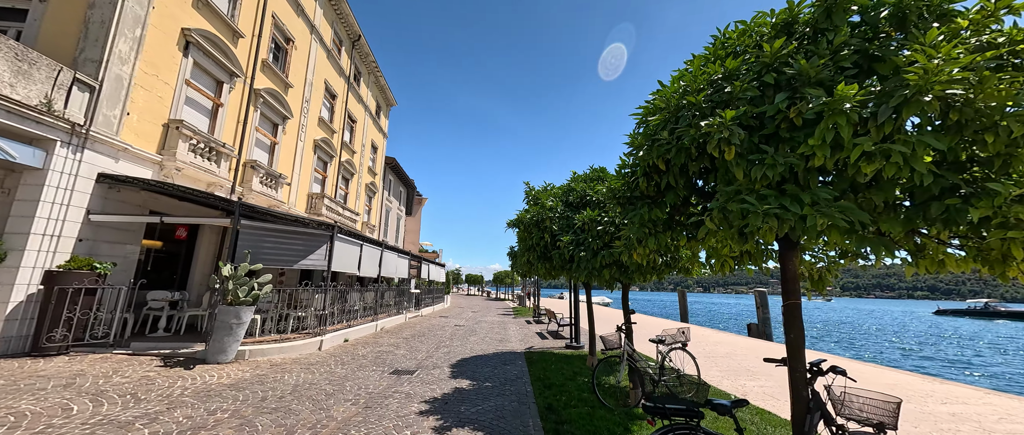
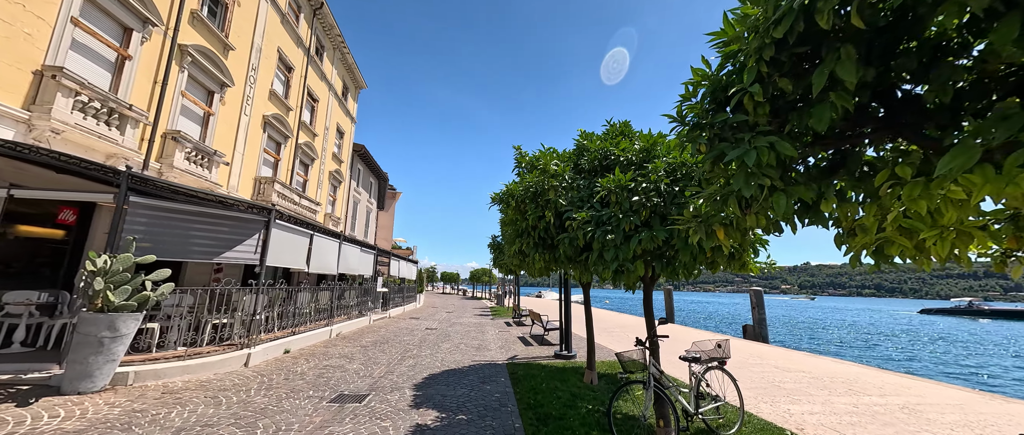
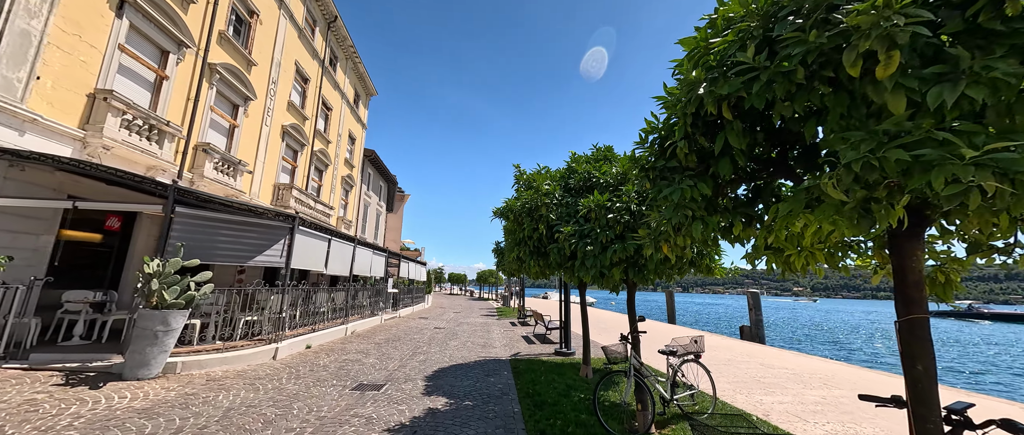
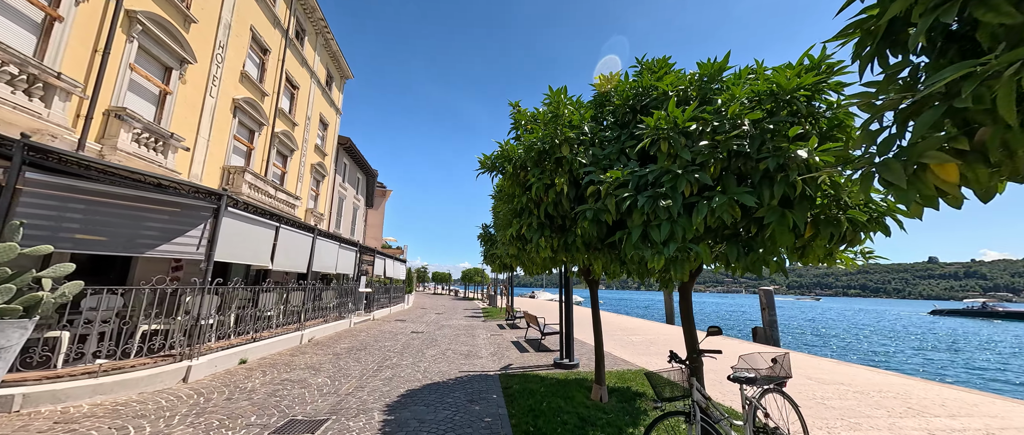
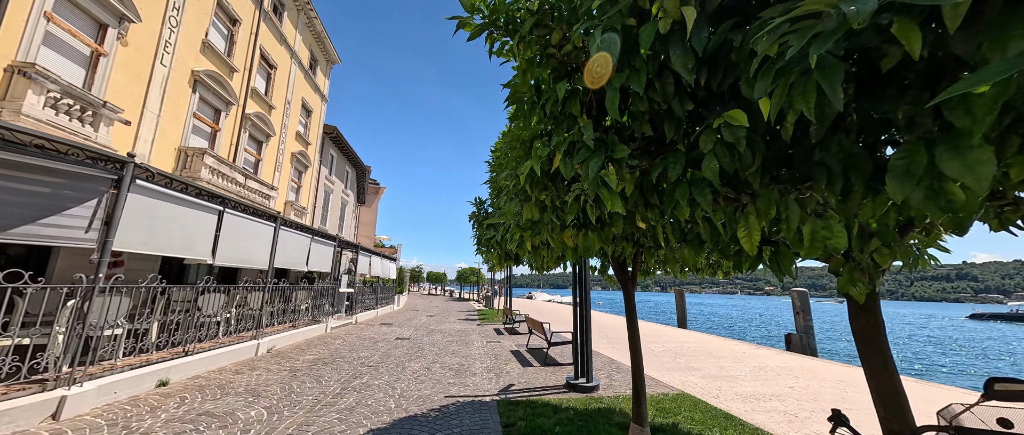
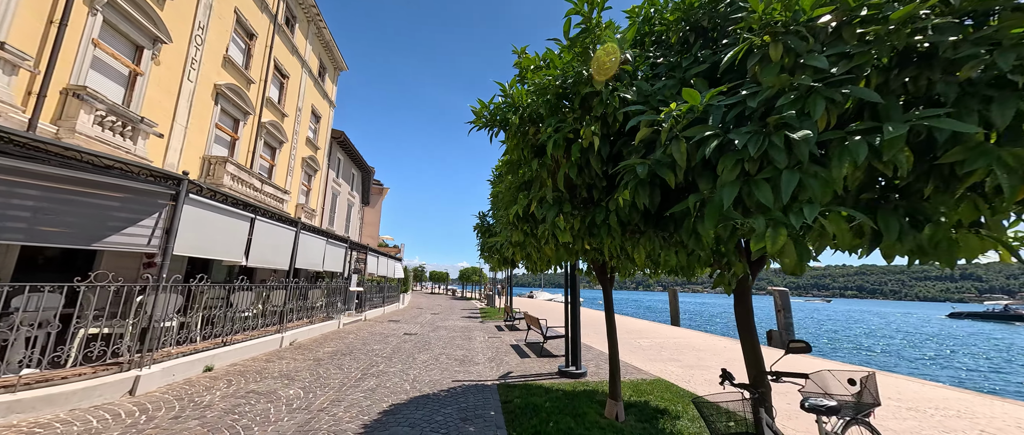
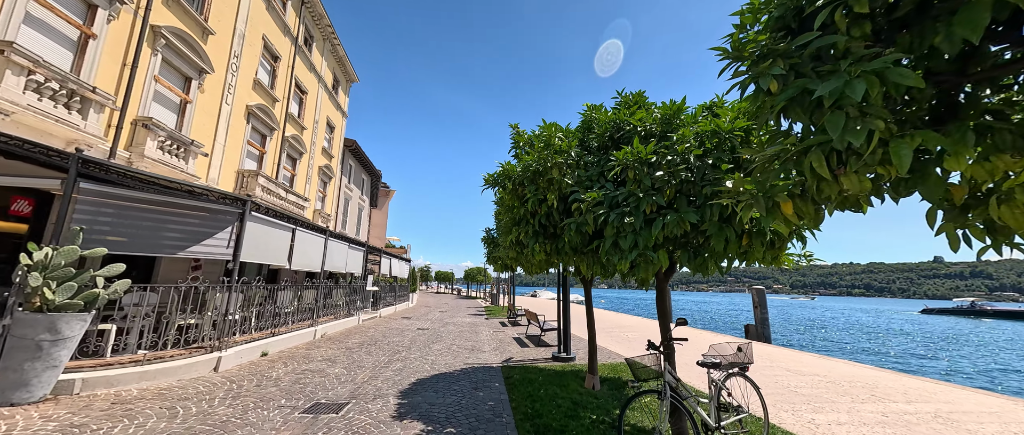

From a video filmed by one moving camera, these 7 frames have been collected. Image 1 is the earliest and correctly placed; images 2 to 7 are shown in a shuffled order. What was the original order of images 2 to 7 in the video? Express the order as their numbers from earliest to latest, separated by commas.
3, 2, 7, 4, 6, 5
